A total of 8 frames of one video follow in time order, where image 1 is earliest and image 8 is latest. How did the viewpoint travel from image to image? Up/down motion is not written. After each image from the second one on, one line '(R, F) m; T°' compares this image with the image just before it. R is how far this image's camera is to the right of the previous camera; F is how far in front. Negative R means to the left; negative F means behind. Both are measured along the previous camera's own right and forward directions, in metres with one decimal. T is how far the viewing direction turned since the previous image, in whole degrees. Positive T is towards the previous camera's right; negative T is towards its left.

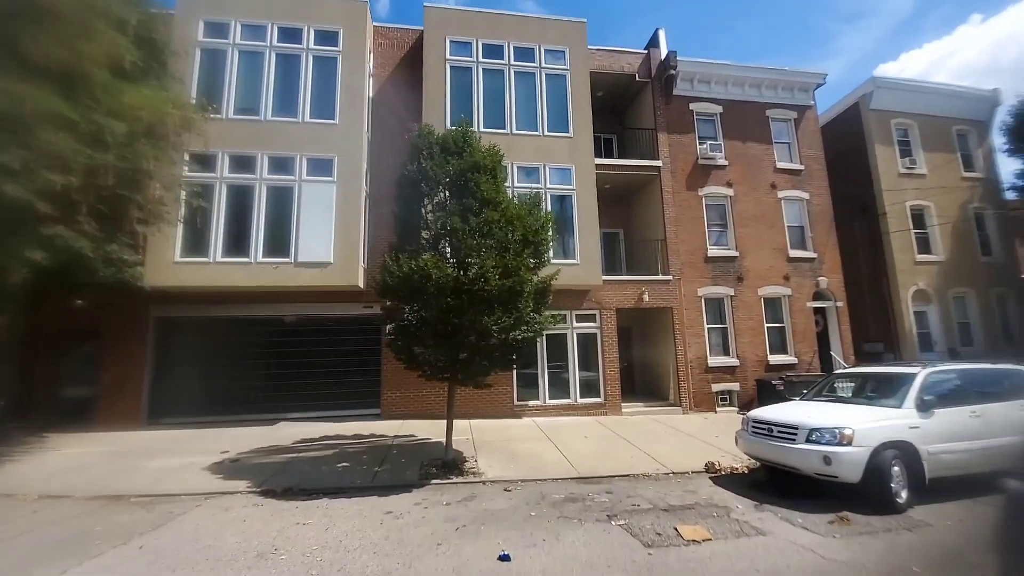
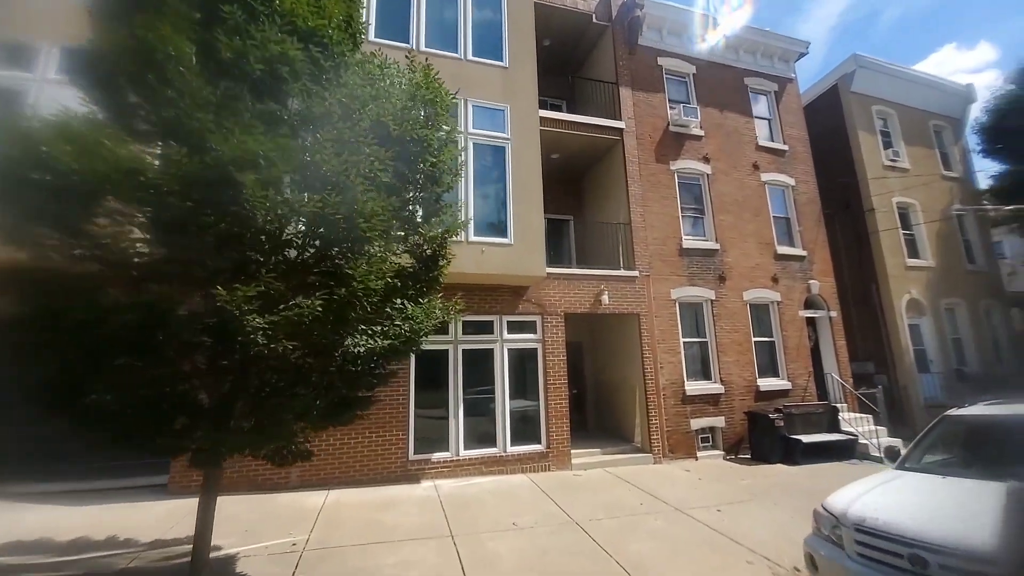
(+0.9, +4.2) m; +7°
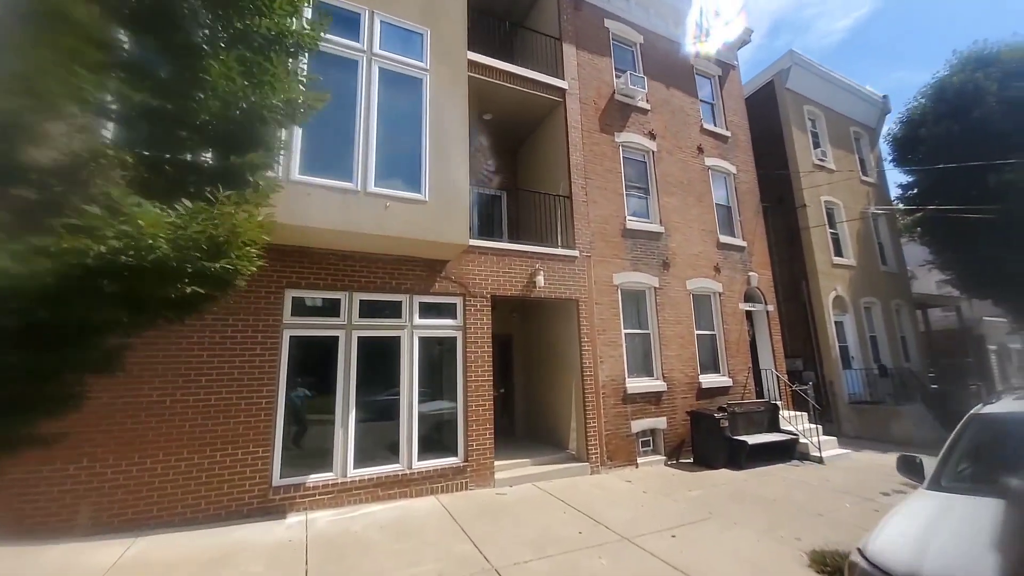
(+0.3, +1.7) m; +9°
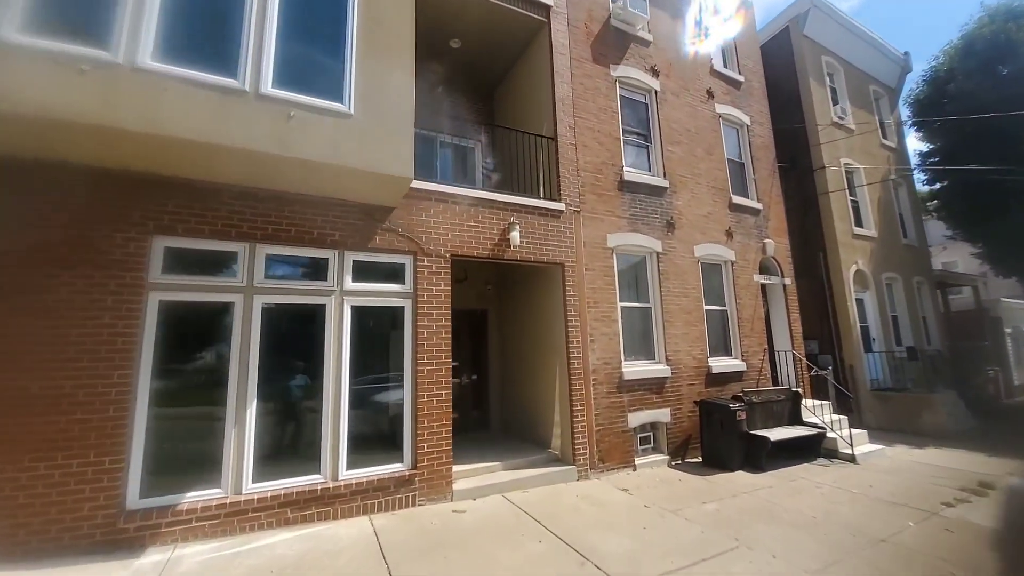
(+0.4, +1.7) m; +1°
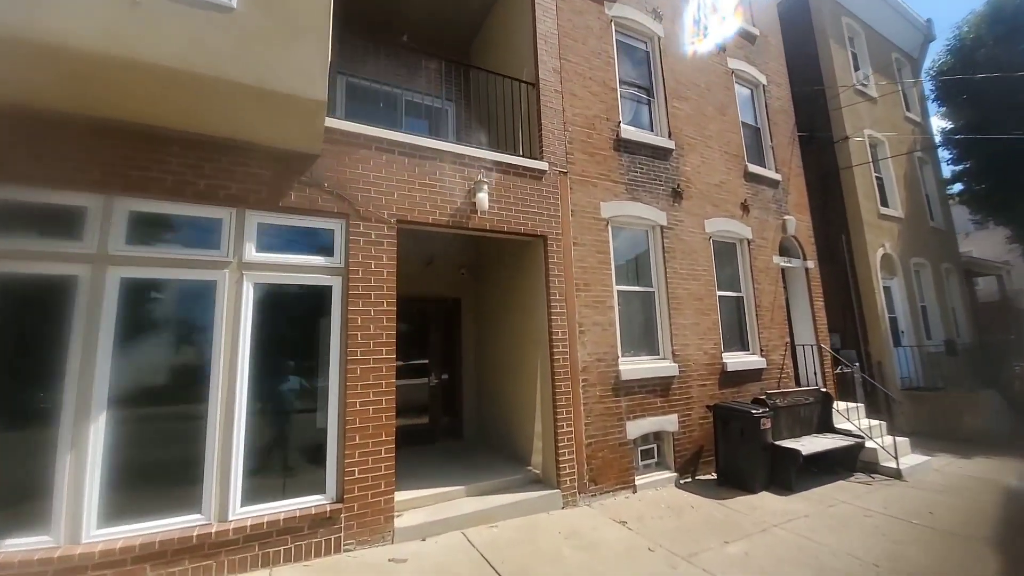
(+0.4, +1.4) m; 0°
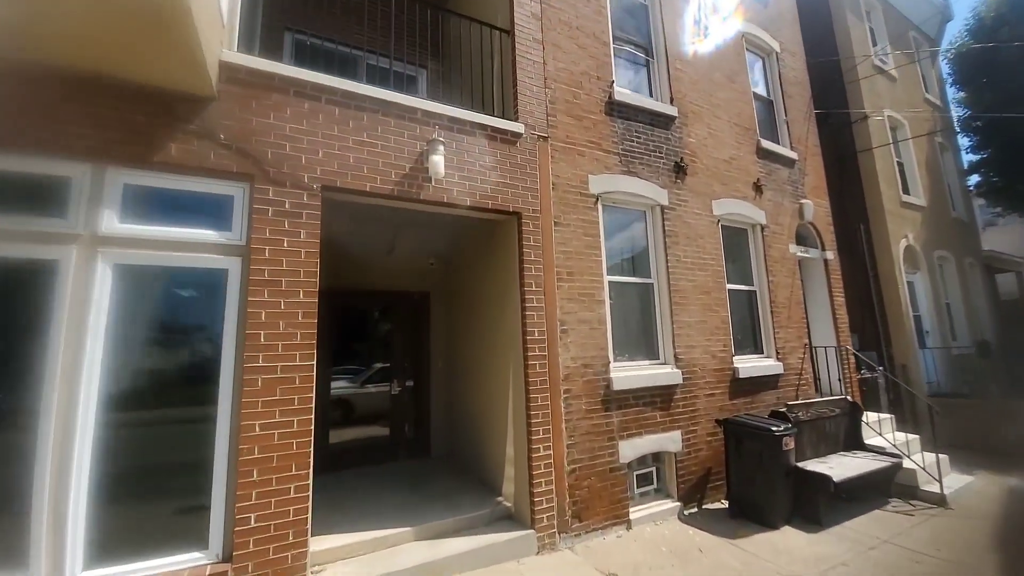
(+0.3, +1.0) m; 0°
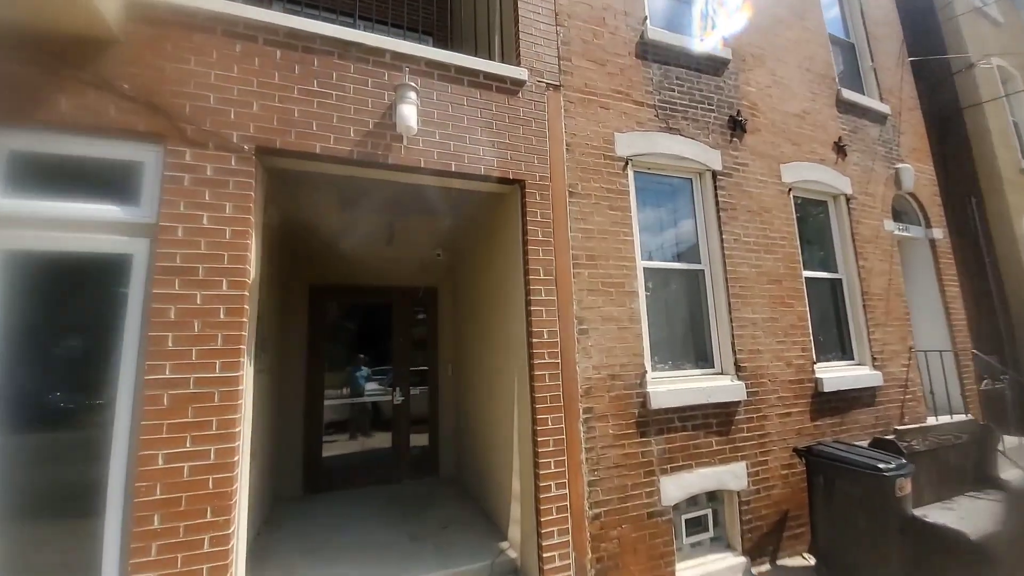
(+0.4, +1.0) m; -6°
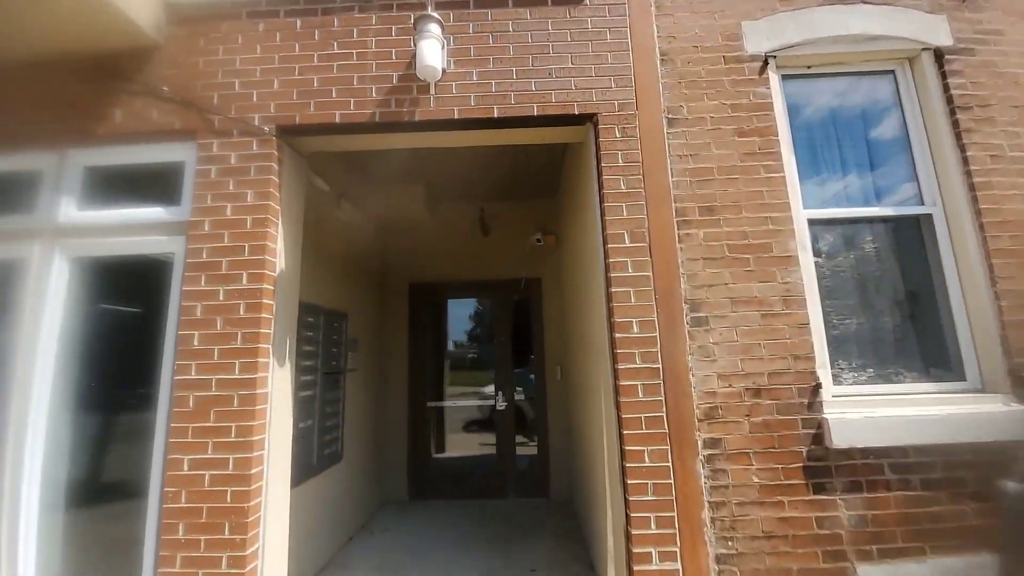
(+0.5, +0.9) m; -21°
